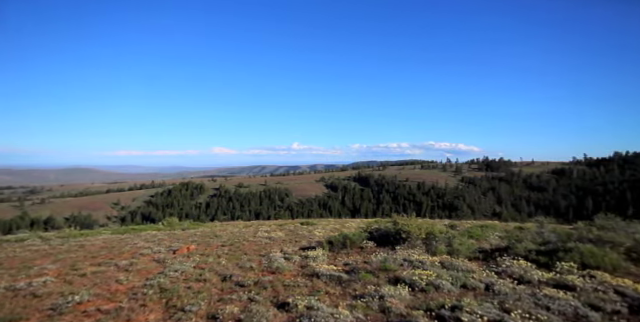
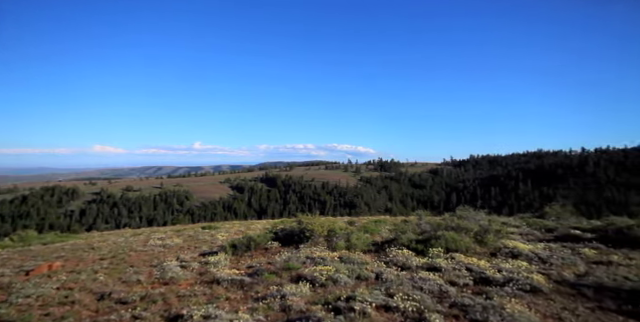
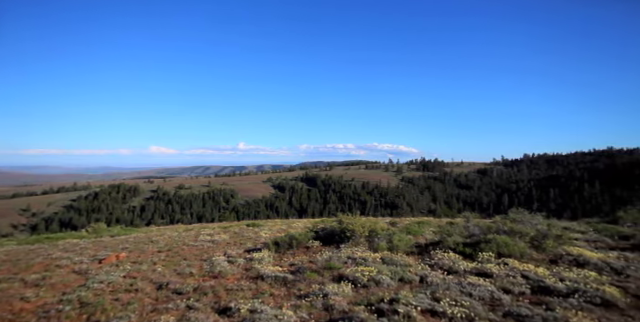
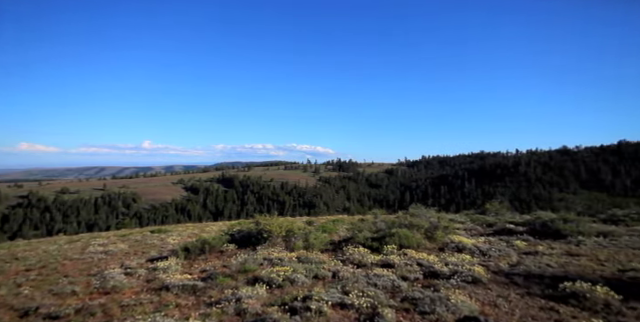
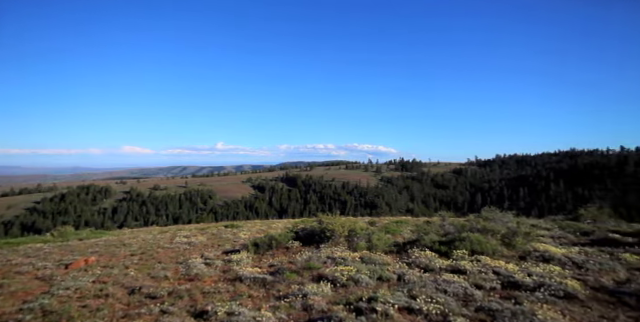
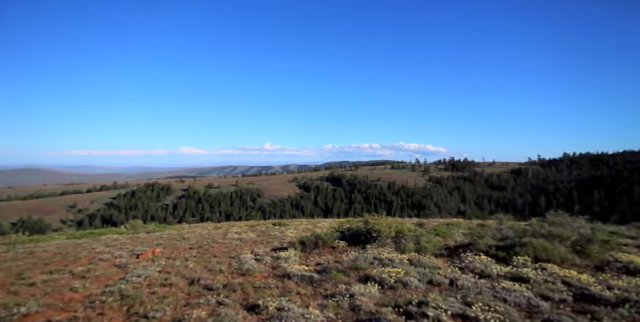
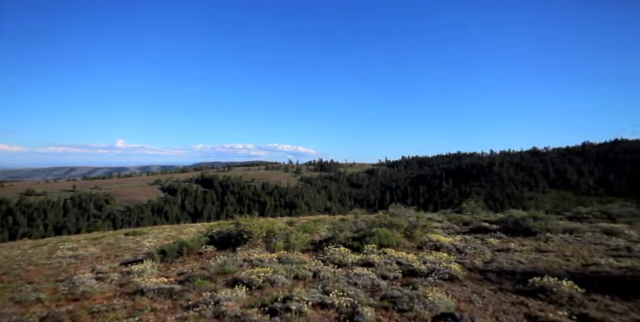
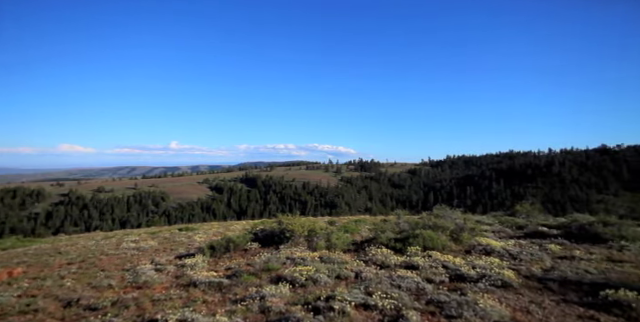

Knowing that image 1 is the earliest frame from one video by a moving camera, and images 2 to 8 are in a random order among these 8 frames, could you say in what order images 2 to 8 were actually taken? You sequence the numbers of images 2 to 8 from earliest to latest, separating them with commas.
6, 3, 5, 2, 8, 4, 7
